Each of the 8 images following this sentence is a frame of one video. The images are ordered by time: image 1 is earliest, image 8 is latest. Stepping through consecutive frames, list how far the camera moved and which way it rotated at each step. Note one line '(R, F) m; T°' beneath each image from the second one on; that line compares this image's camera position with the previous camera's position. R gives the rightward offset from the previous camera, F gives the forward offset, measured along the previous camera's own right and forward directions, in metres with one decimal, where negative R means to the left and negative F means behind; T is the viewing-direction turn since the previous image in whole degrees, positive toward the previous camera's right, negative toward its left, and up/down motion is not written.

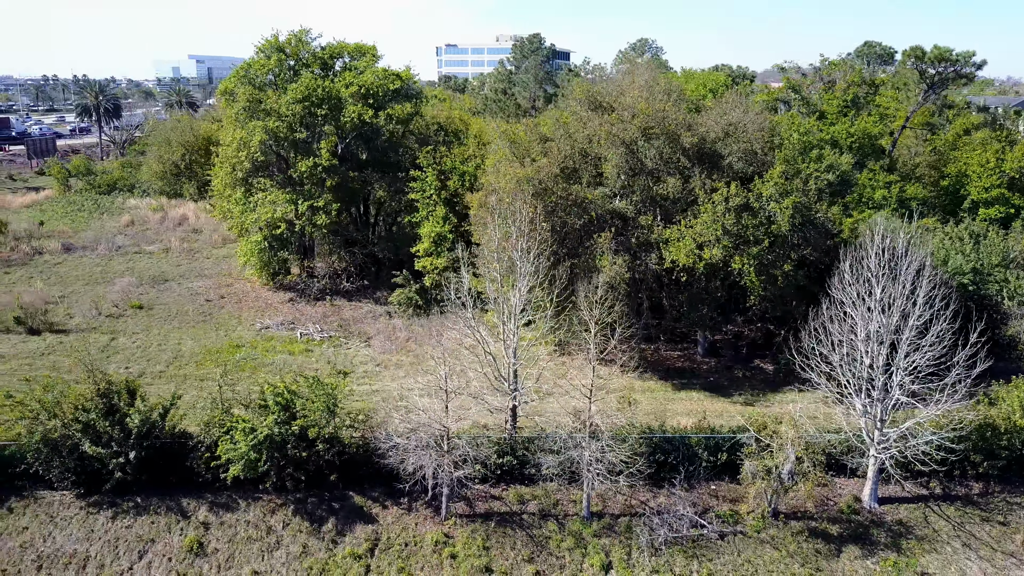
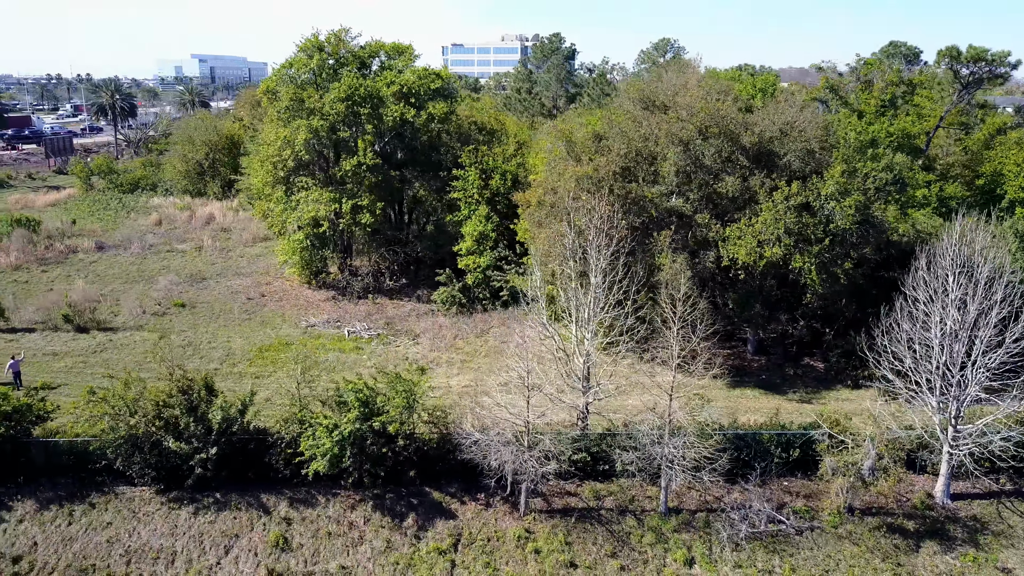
(-1.4, -0.1) m; 0°
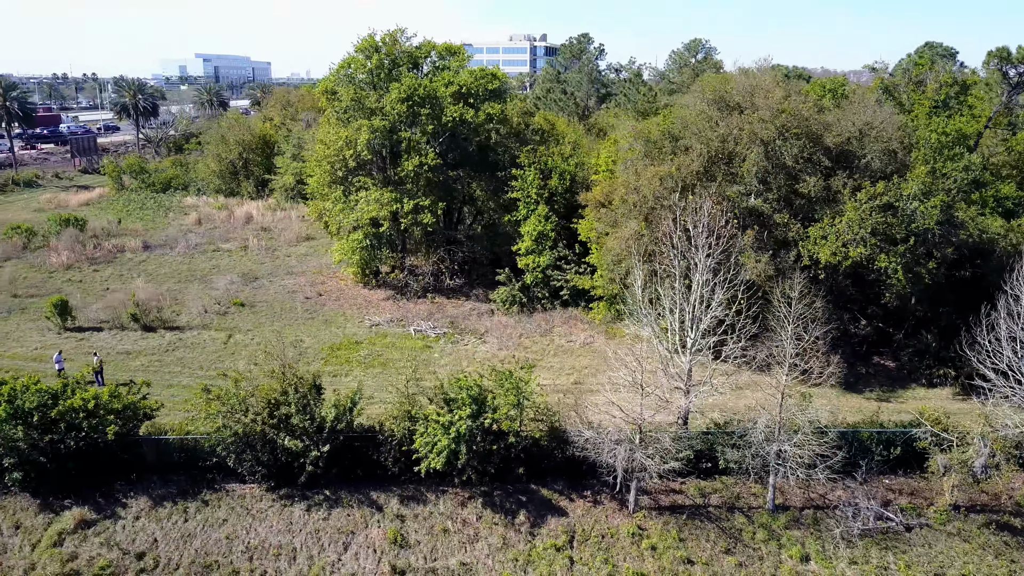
(-2.0, -0.1) m; 0°
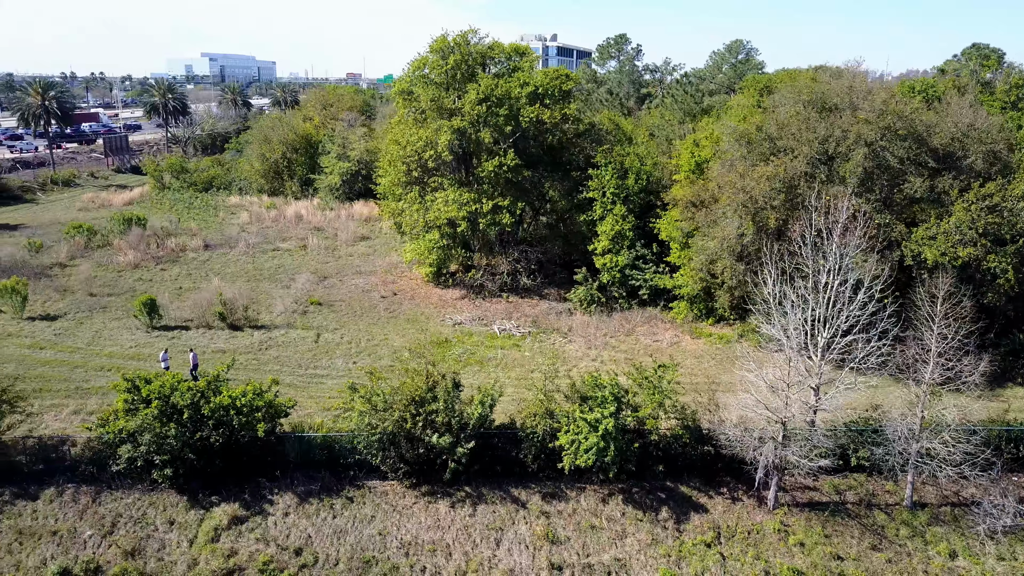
(-2.6, -0.1) m; 0°
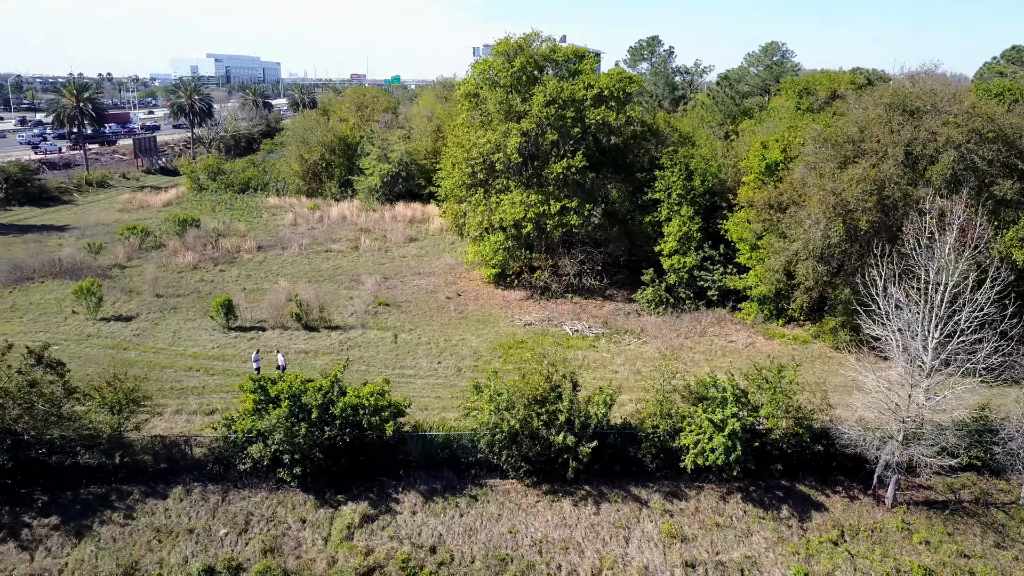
(-2.2, -0.2) m; 0°
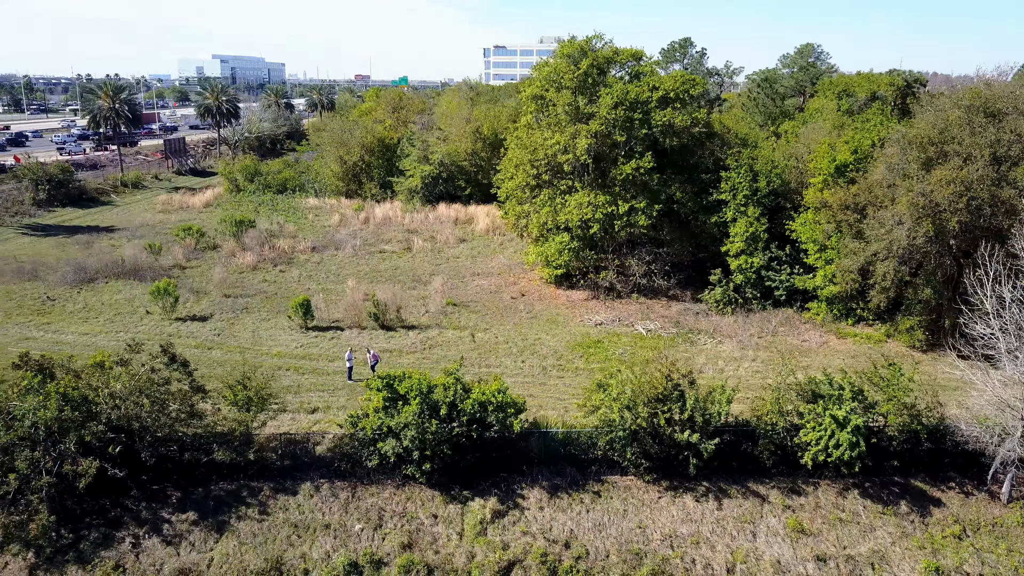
(-2.3, -0.2) m; 0°
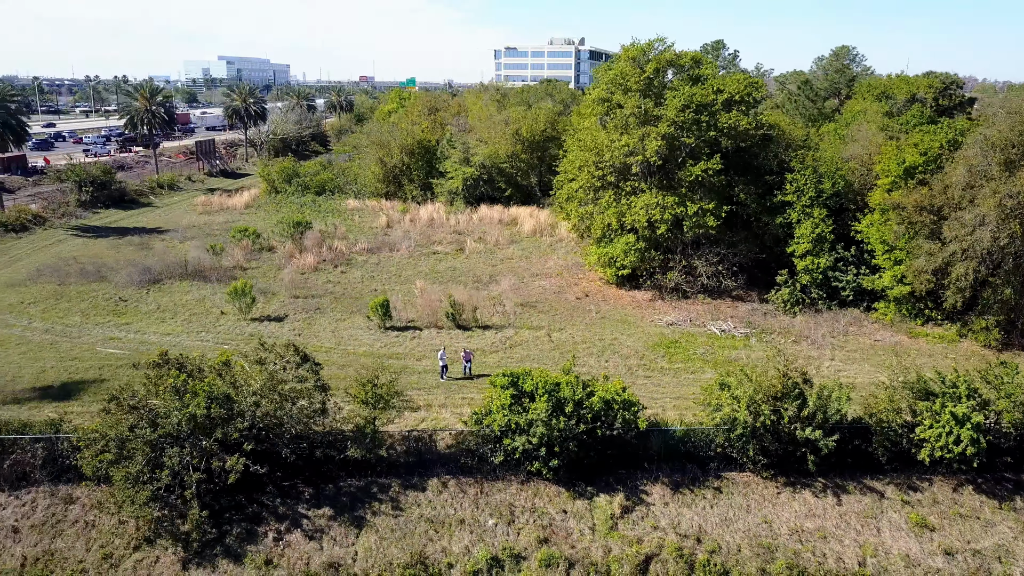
(-2.4, -0.3) m; 0°
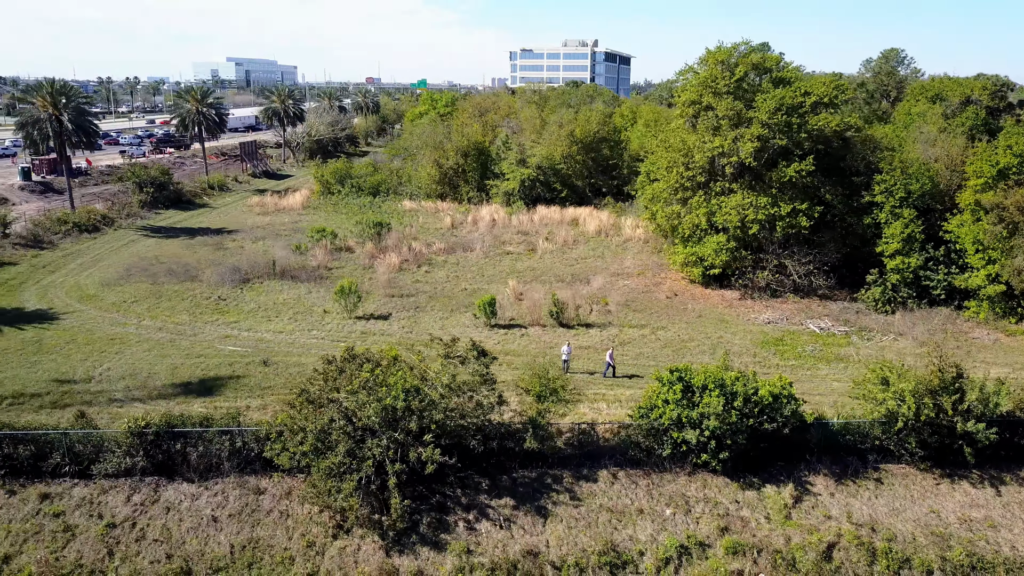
(-3.3, -0.4) m; 0°
